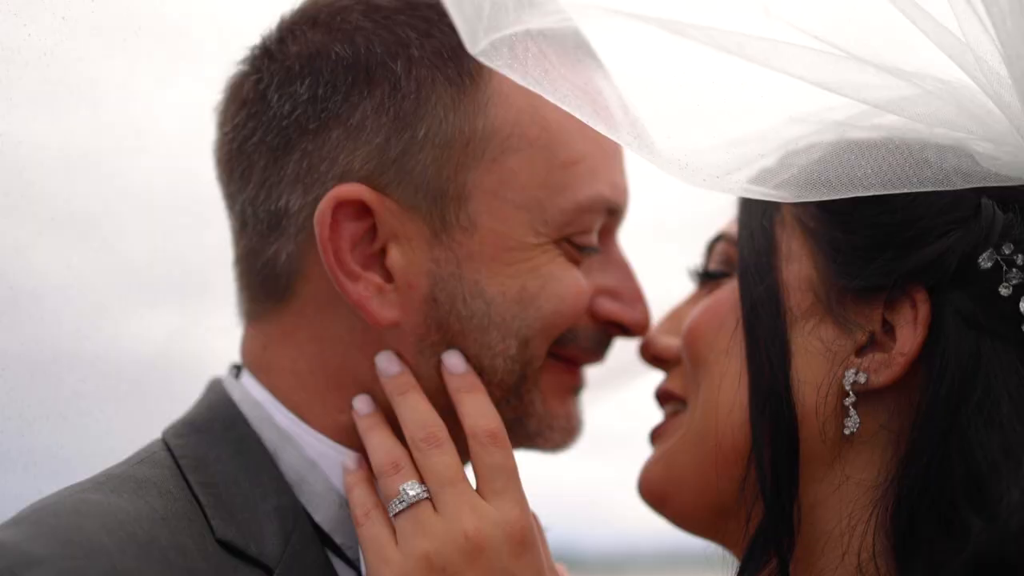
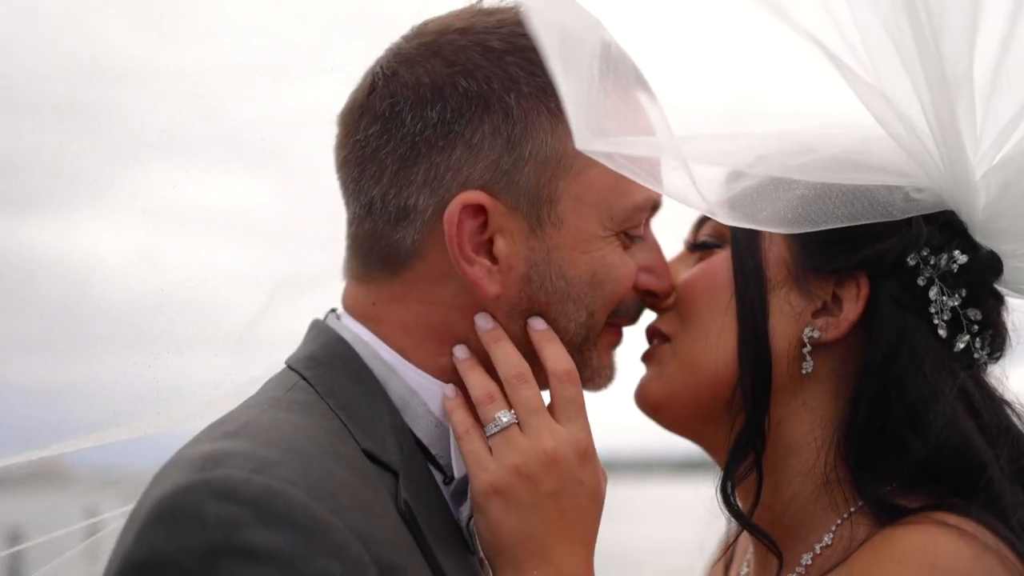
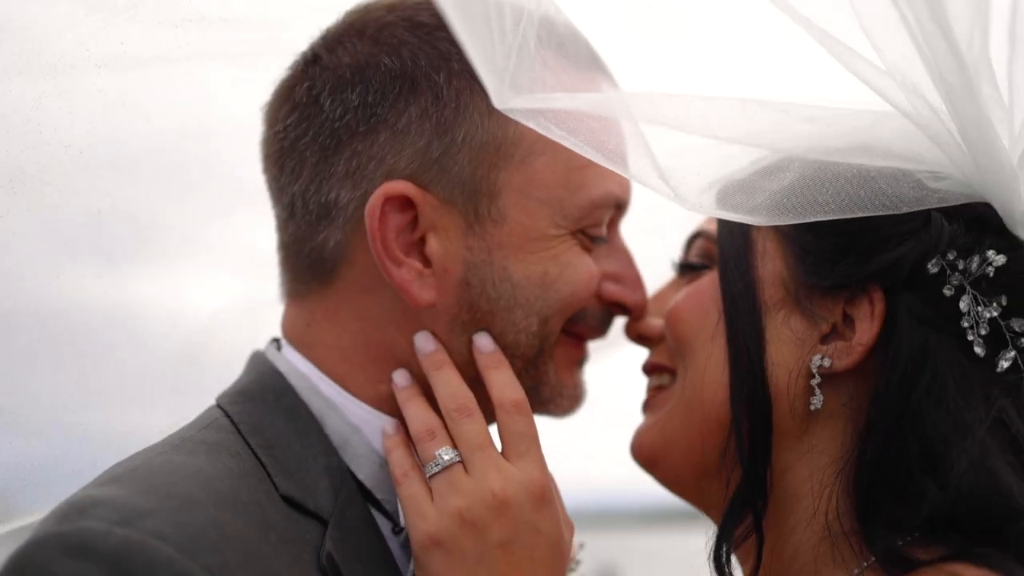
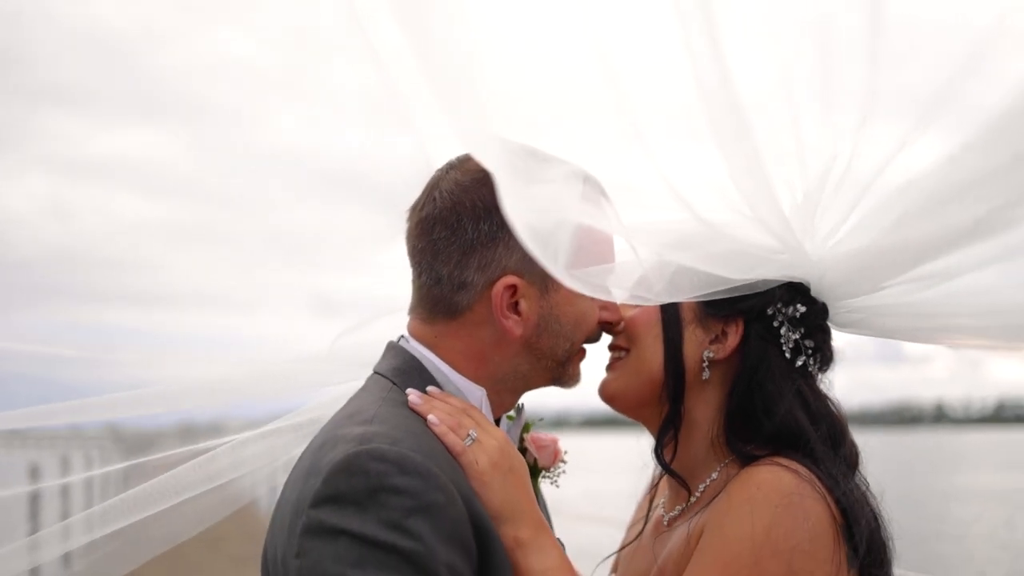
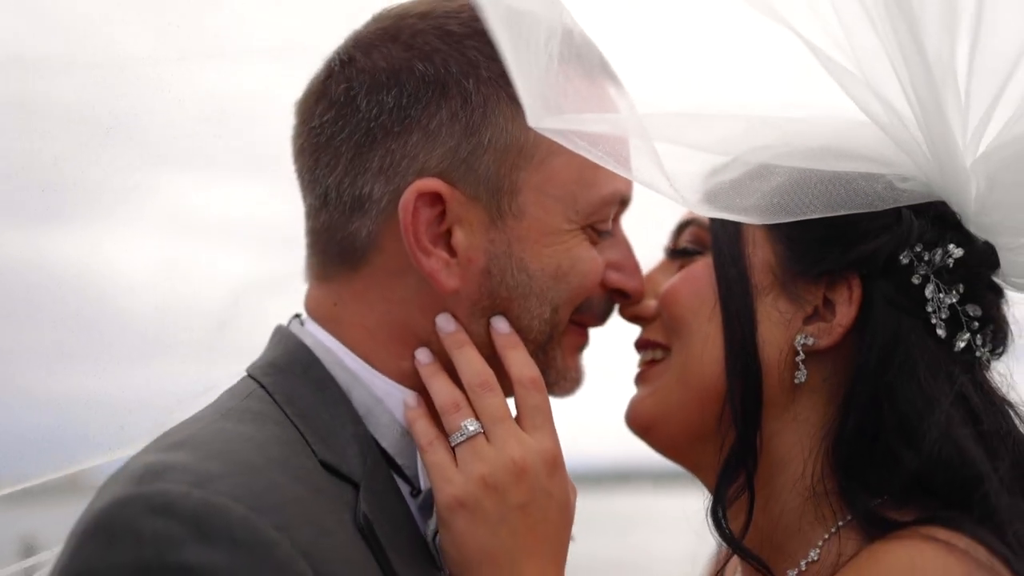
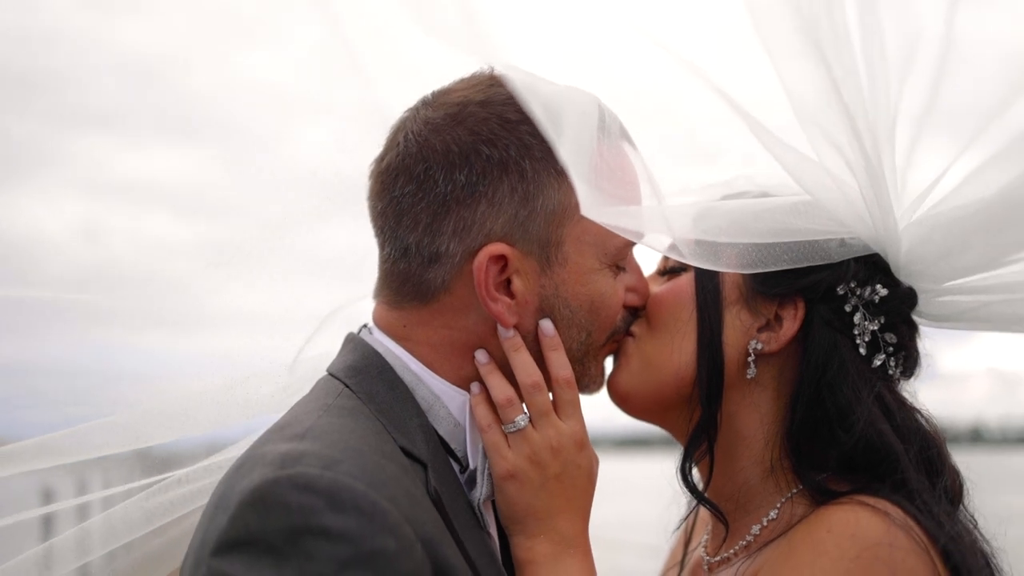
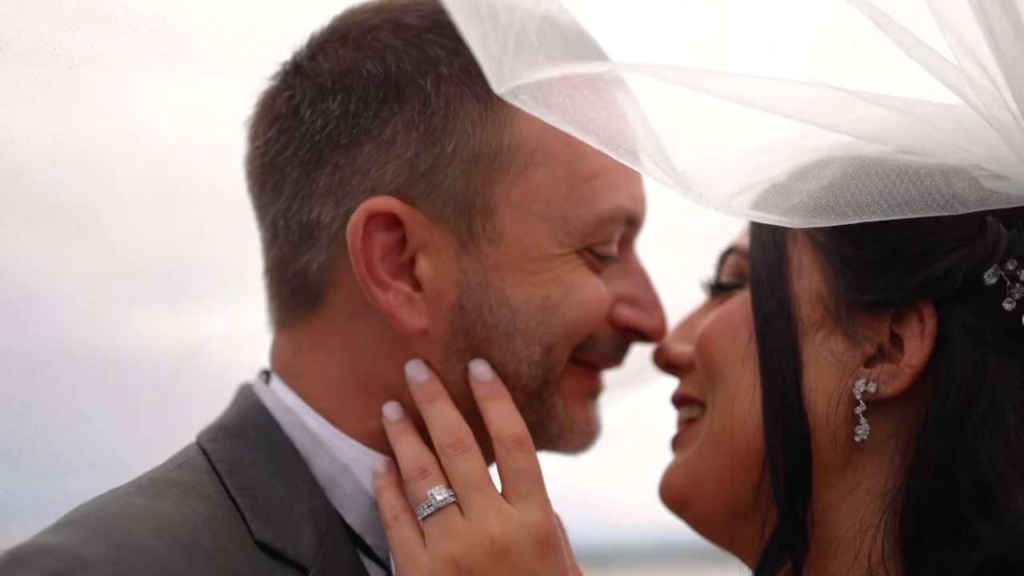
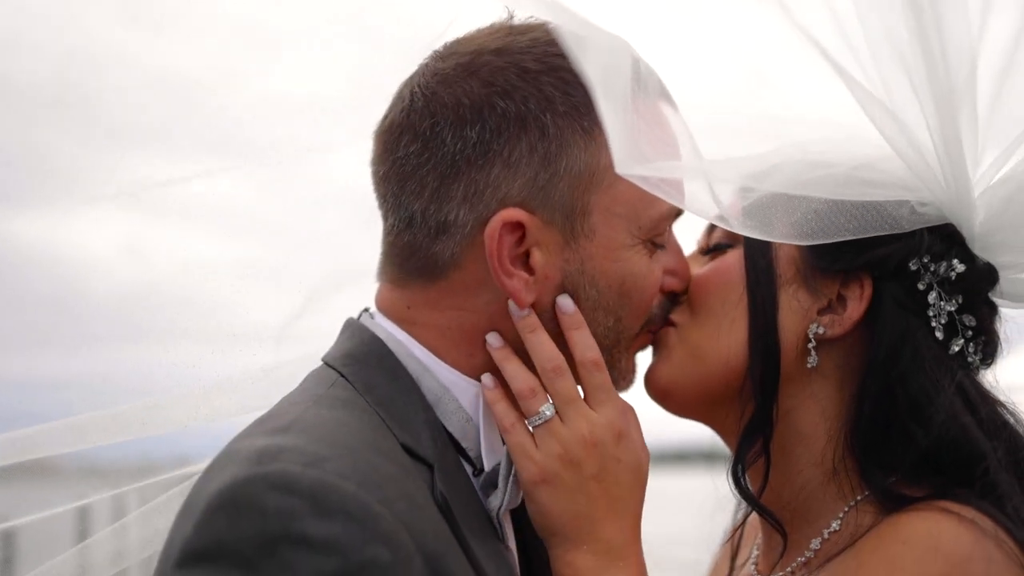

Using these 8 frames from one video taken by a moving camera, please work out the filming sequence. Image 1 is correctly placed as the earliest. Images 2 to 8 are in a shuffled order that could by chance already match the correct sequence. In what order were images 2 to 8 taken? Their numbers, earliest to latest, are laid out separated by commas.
7, 3, 5, 2, 8, 6, 4
